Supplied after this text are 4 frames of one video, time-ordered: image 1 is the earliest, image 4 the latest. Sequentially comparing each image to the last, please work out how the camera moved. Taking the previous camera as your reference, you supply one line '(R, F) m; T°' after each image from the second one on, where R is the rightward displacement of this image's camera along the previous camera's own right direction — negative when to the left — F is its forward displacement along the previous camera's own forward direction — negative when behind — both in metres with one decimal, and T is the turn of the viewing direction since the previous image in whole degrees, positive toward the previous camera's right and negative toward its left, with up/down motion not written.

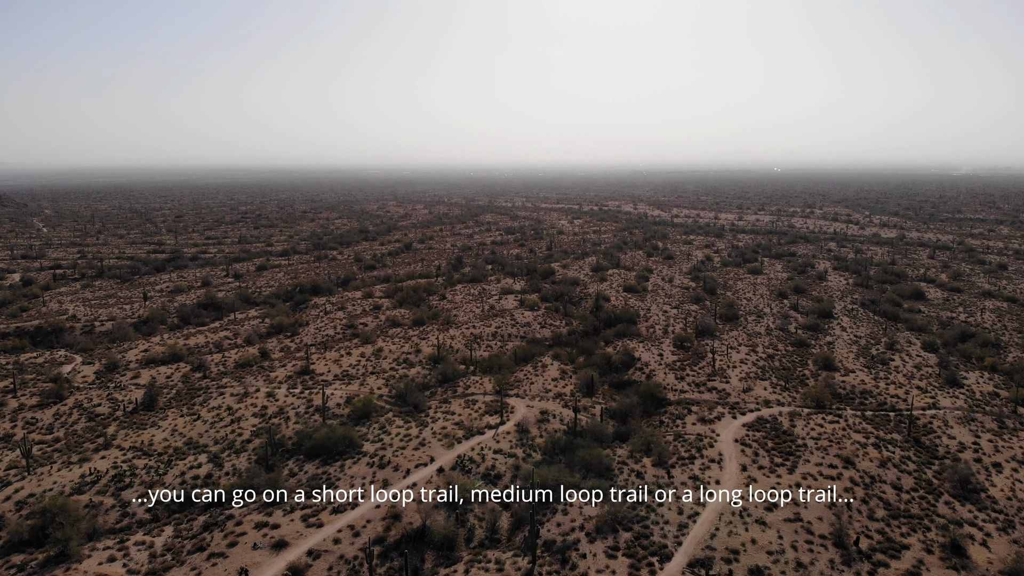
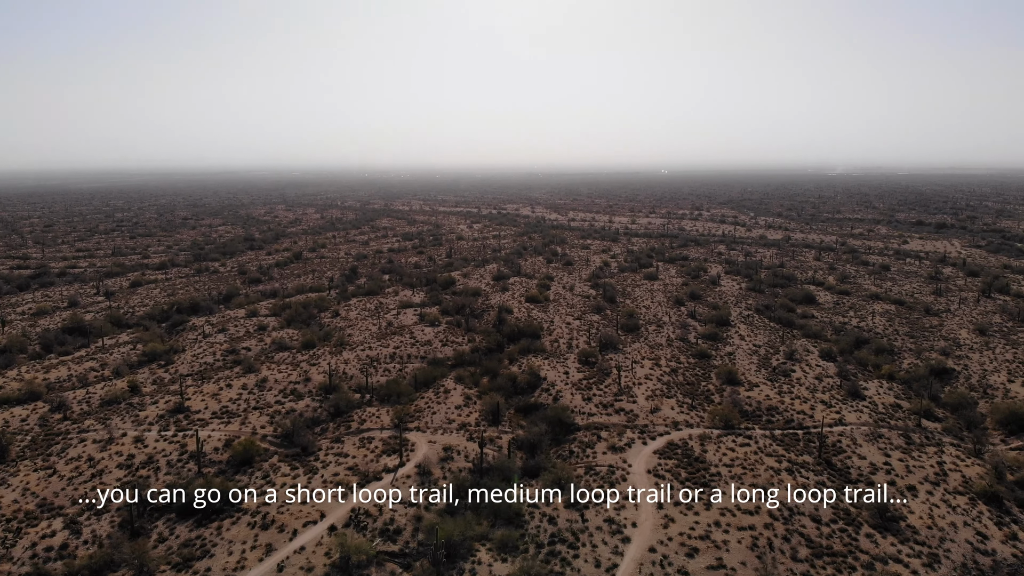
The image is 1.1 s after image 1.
(0.0, +1.0) m; +6°
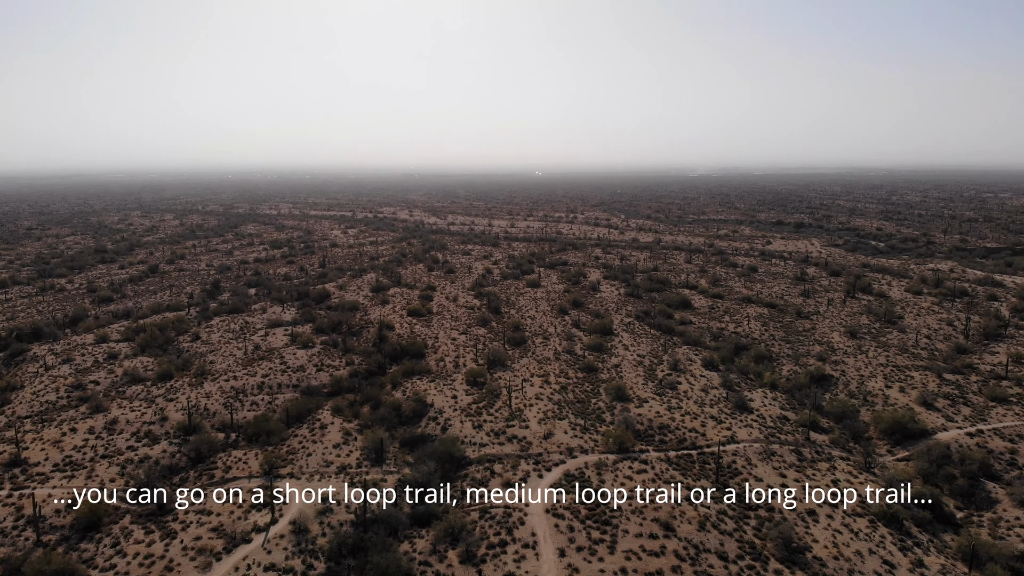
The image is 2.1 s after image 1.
(-0.1, +1.0) m; +8°
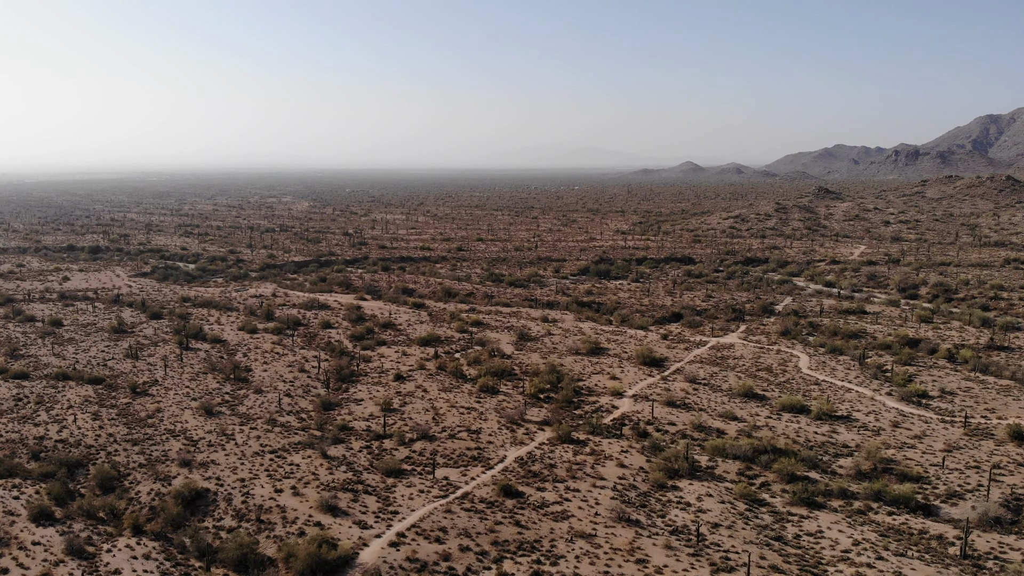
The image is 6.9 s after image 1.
(+0.6, +5.0) m; +42°
